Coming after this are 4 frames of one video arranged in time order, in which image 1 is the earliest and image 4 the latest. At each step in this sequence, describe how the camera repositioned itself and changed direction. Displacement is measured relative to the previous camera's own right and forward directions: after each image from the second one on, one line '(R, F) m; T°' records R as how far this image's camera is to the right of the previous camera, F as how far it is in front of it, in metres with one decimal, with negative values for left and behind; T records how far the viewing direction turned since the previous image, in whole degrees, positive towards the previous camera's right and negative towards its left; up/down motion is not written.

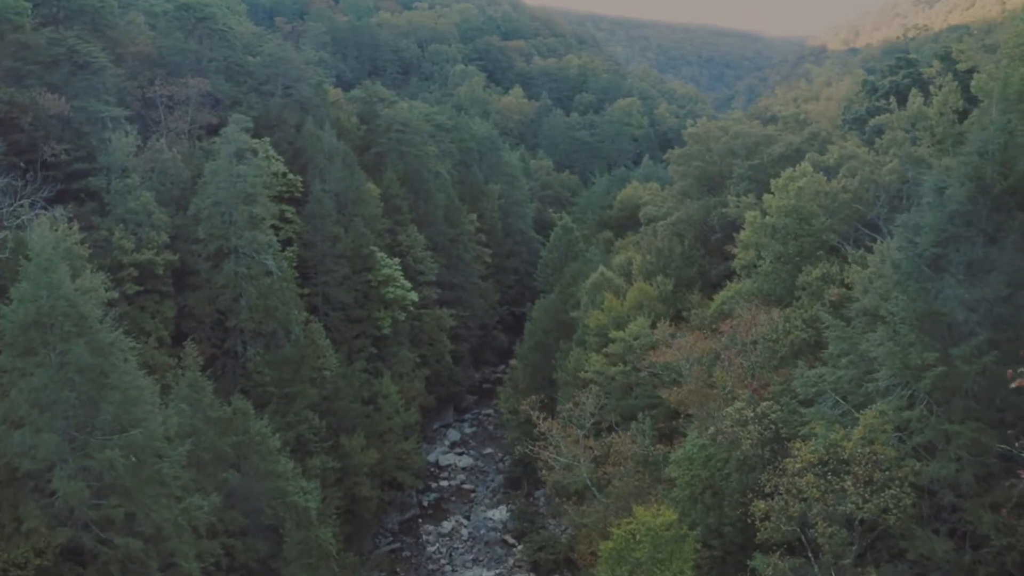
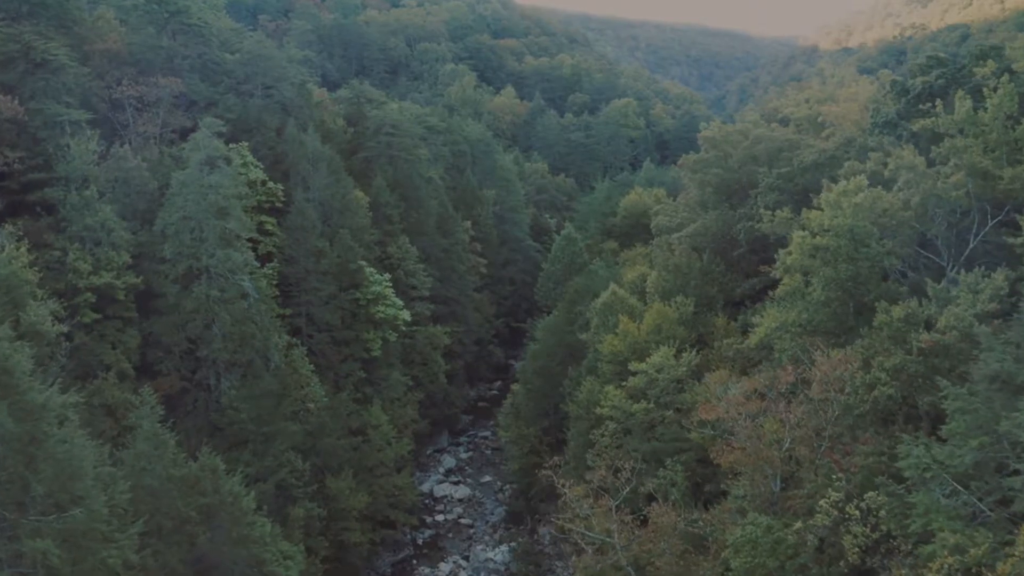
(-0.7, +3.2) m; +1°
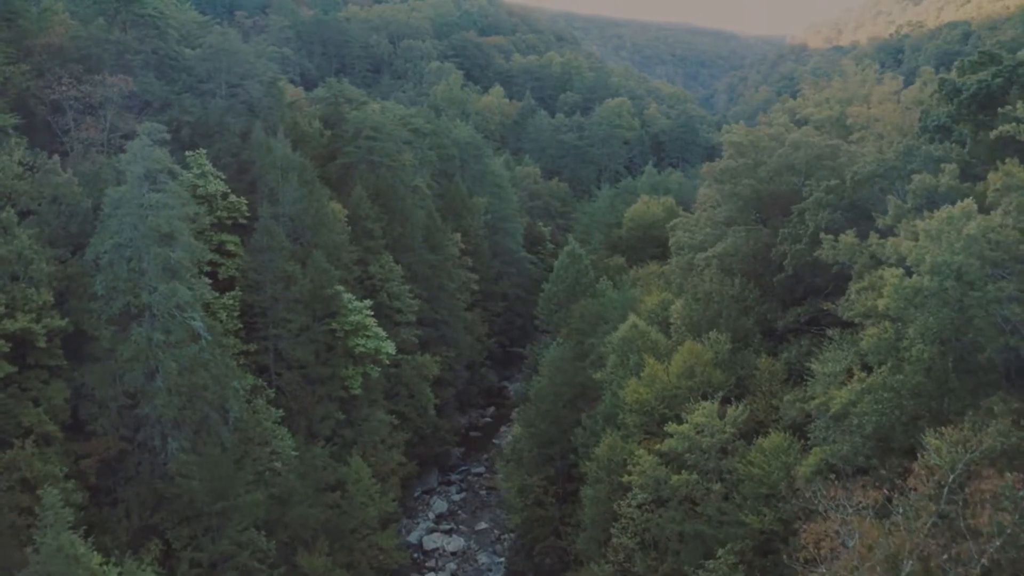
(-0.7, +4.6) m; +1°
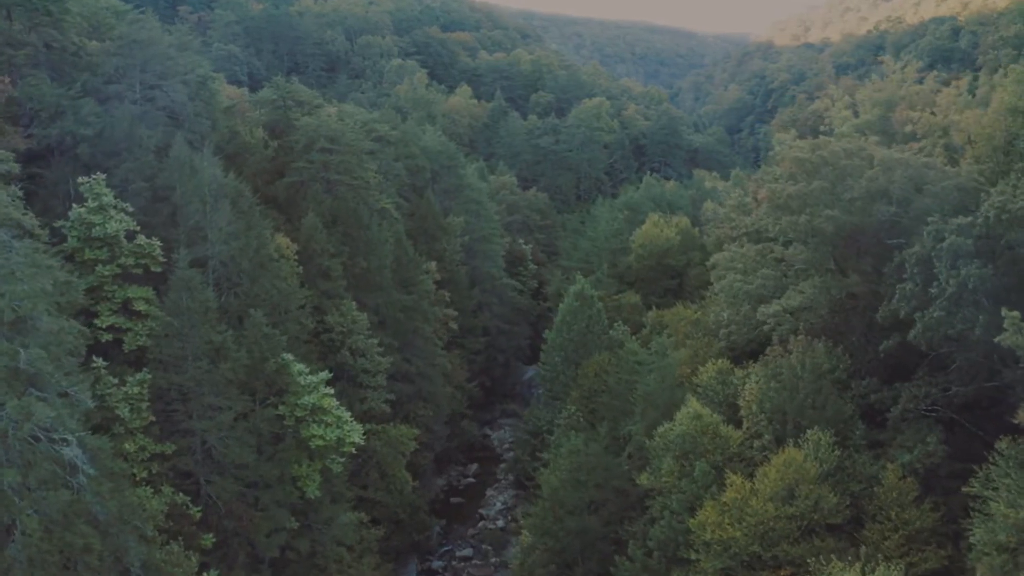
(-1.4, +7.4) m; +3°
